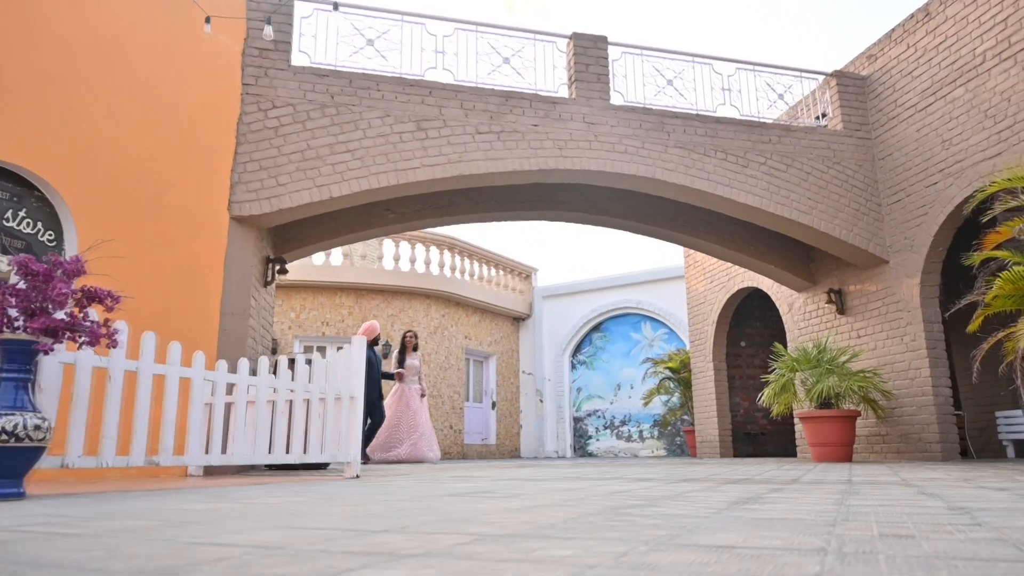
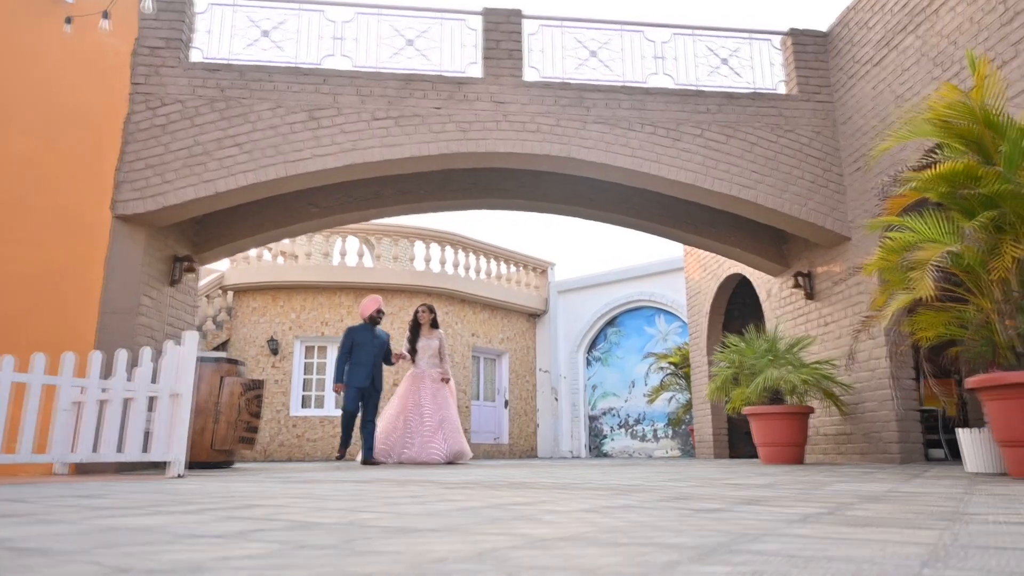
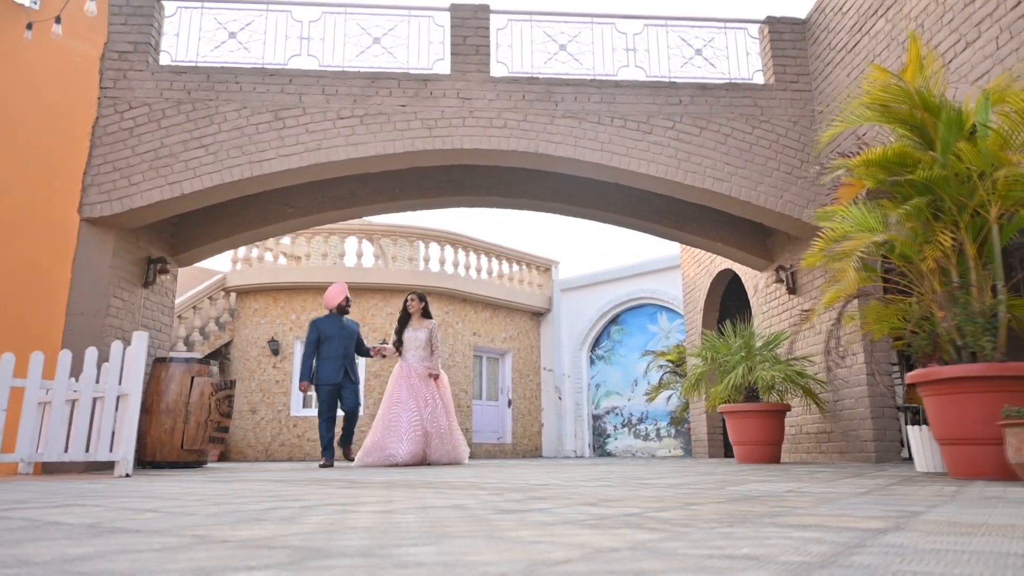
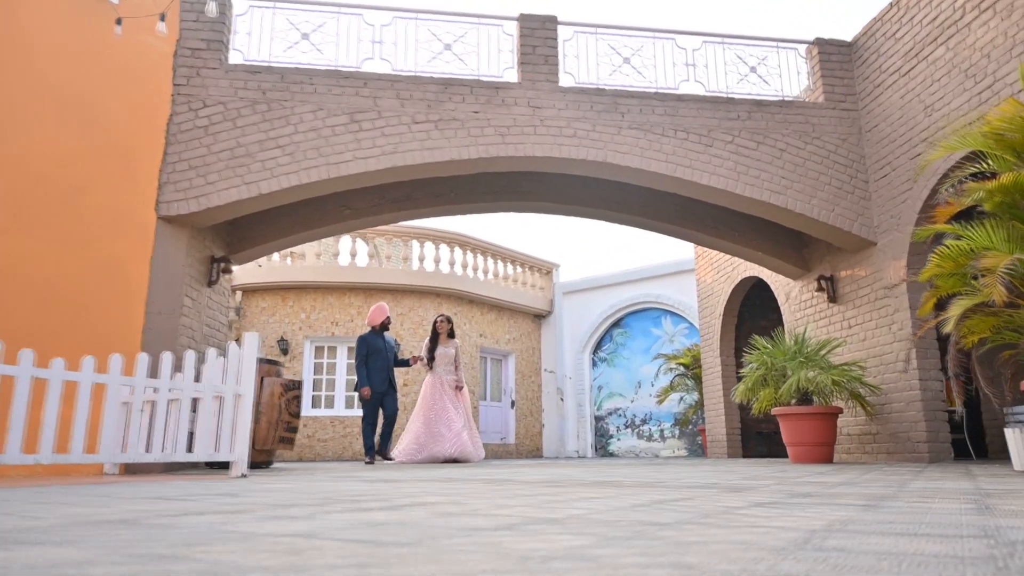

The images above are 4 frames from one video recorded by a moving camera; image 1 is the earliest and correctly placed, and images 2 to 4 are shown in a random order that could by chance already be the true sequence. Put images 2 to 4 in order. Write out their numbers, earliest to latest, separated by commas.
4, 2, 3
